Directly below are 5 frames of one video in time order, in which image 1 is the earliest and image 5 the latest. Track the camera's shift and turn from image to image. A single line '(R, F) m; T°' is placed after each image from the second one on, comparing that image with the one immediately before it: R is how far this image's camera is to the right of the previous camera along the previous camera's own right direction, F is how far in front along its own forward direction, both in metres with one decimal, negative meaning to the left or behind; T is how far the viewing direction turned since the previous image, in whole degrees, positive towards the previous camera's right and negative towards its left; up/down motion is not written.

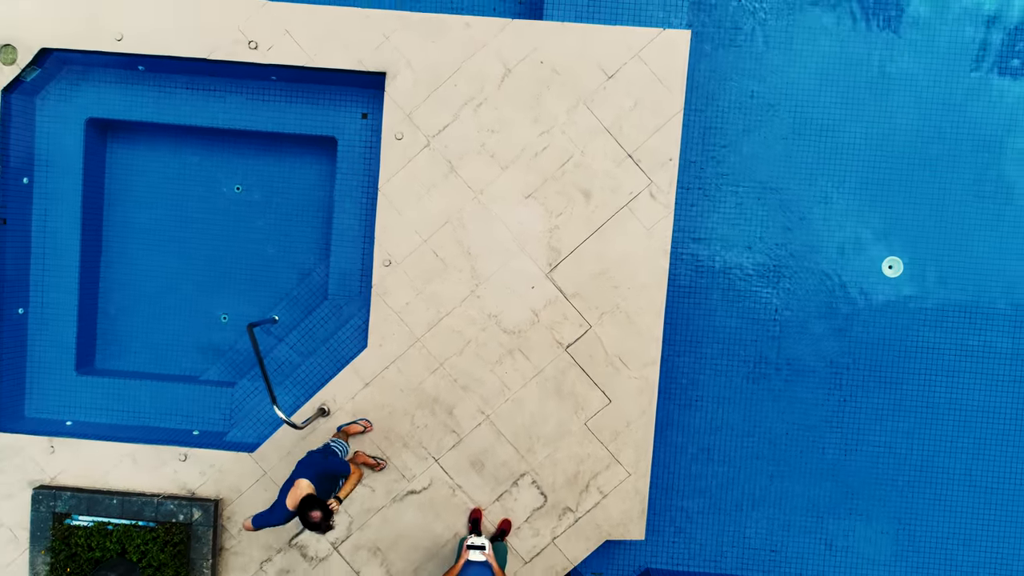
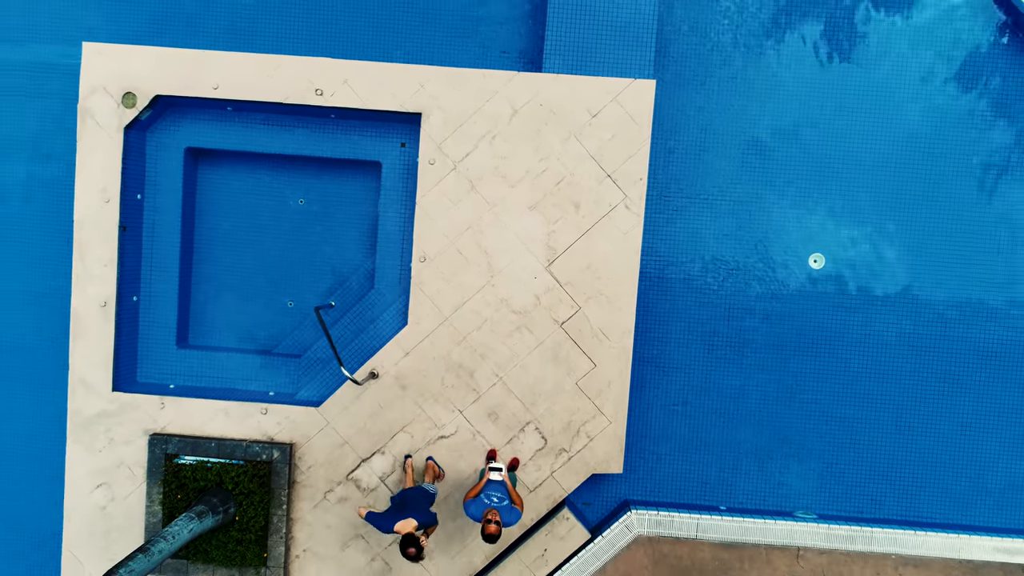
(-0.1, -1.3) m; 0°
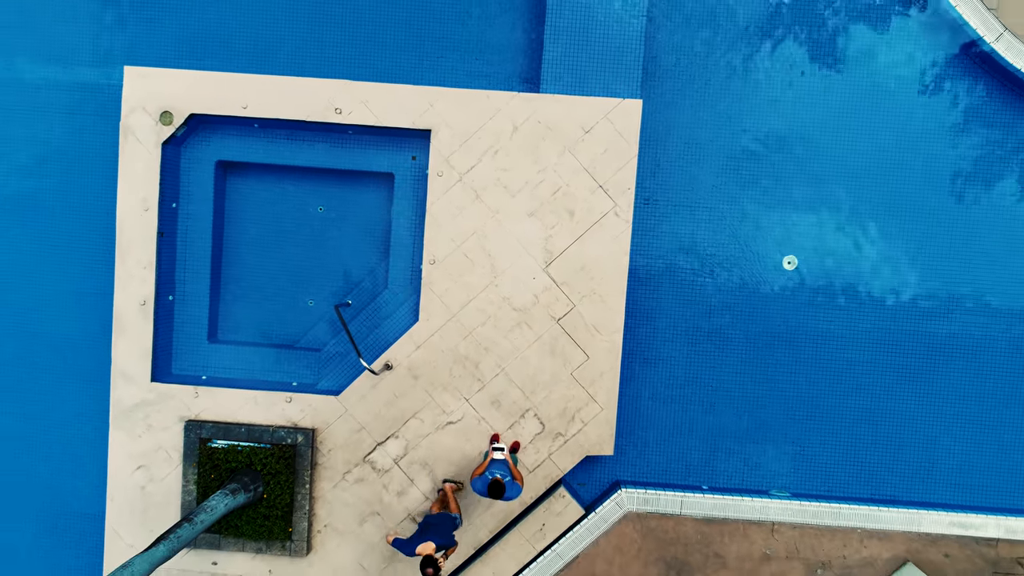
(0.0, -0.6) m; 0°
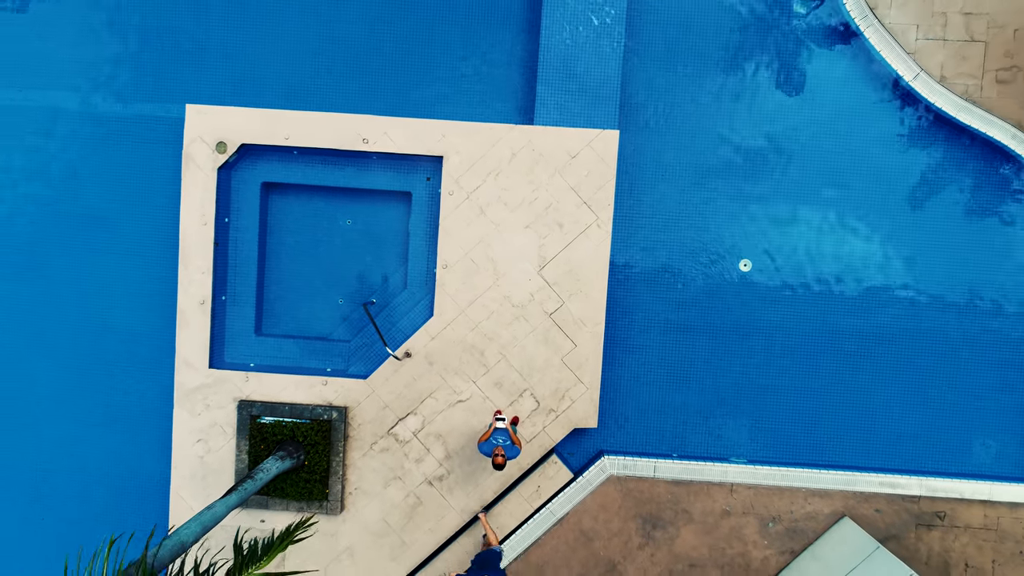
(0.0, -1.3) m; 0°
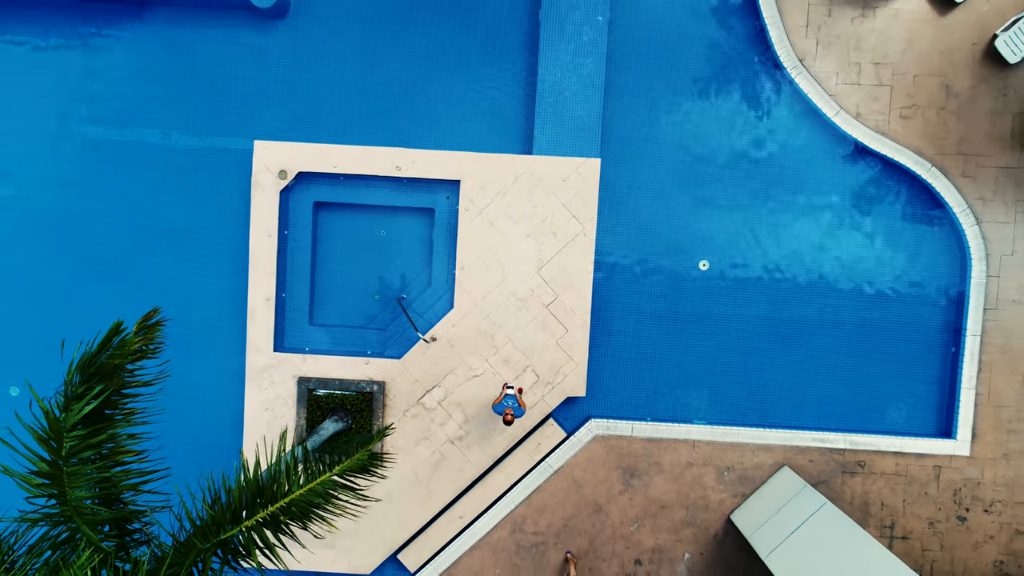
(0.0, -1.9) m; 0°
